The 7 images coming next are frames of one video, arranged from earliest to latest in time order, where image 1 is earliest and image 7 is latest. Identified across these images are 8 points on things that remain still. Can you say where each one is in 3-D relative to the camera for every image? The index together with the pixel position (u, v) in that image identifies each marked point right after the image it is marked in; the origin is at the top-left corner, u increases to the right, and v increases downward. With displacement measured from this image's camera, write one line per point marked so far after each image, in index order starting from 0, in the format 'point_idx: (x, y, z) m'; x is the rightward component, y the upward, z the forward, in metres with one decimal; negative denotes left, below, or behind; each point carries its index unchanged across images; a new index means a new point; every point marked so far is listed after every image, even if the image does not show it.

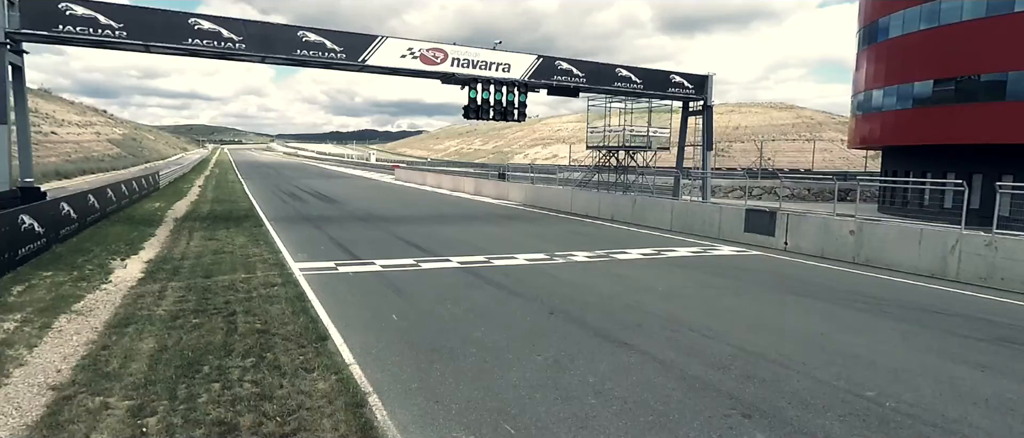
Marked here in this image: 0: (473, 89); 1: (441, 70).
0: (-1.0, +3.4, +14.2) m
1: (-1.8, +3.9, +13.8) m
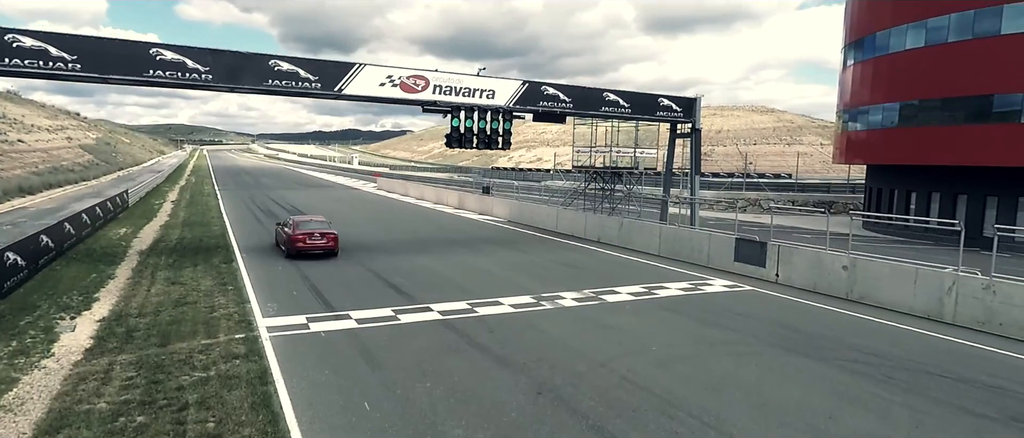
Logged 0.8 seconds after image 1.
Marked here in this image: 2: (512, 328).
0: (-1.4, +2.6, +13.6) m
1: (-2.2, +3.0, +13.2) m
2: (0.0, -1.8, +8.8) m
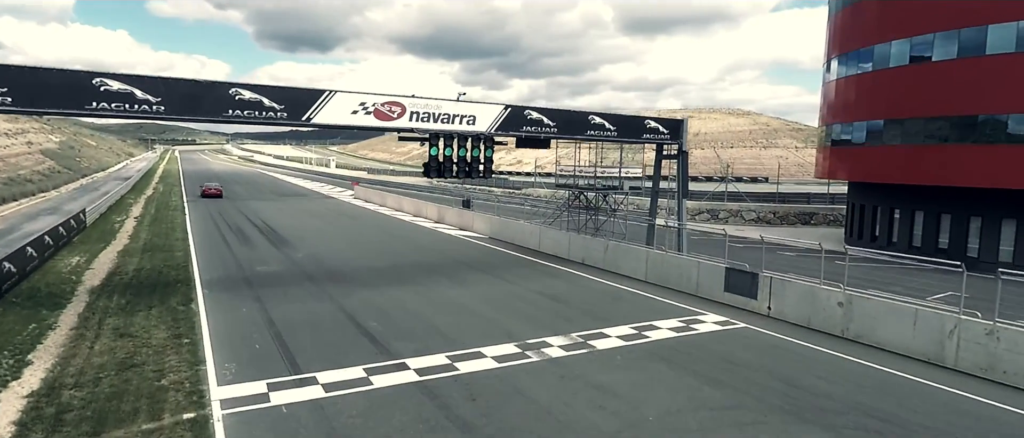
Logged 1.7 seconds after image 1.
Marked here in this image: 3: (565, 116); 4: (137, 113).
0: (-1.9, +1.7, +12.8) m
1: (-2.7, +2.2, +12.4) m
2: (-0.2, -2.6, +8.1) m
3: (+1.5, +2.8, +14.6) m
4: (-7.0, +2.0, +9.8) m
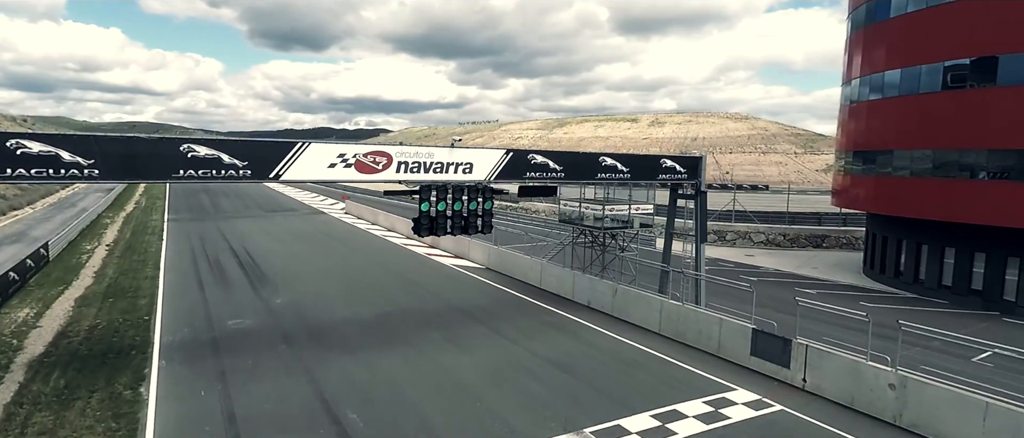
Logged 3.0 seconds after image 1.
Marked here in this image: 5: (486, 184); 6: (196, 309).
0: (-1.8, +0.4, +11.2) m
1: (-2.6, +0.8, +10.7) m
2: (-0.2, -4.0, +6.5) m
3: (+1.5, +1.5, +13.0) m
4: (-6.9, +0.6, +8.1) m
5: (-0.6, +0.8, +11.9) m
6: (-9.3, -2.7, +15.6) m
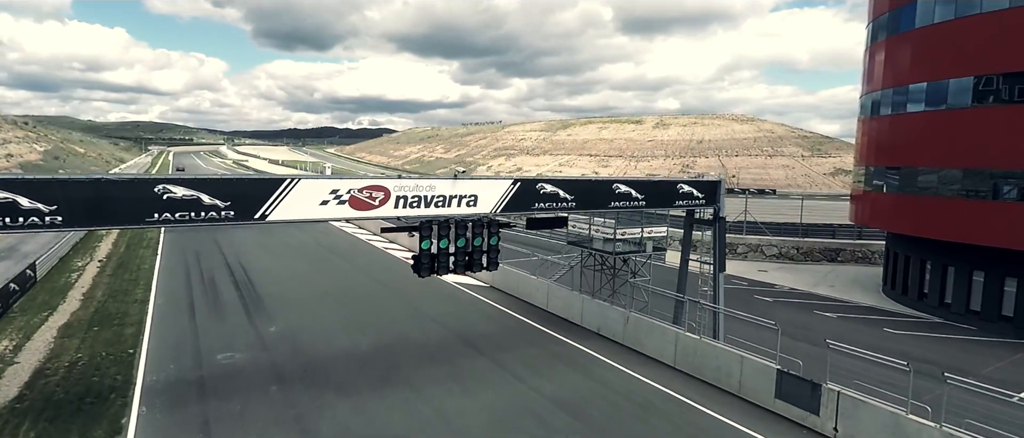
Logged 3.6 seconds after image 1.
0: (-1.7, -0.4, +10.3) m
1: (-2.5, +0.1, +9.9) m
2: (0.0, -4.8, +5.6) m
3: (+1.7, +0.7, +12.1) m
4: (-6.7, -0.1, +7.3) m
5: (-0.4, 0.0, +11.0) m
6: (-9.1, -3.4, +14.7) m
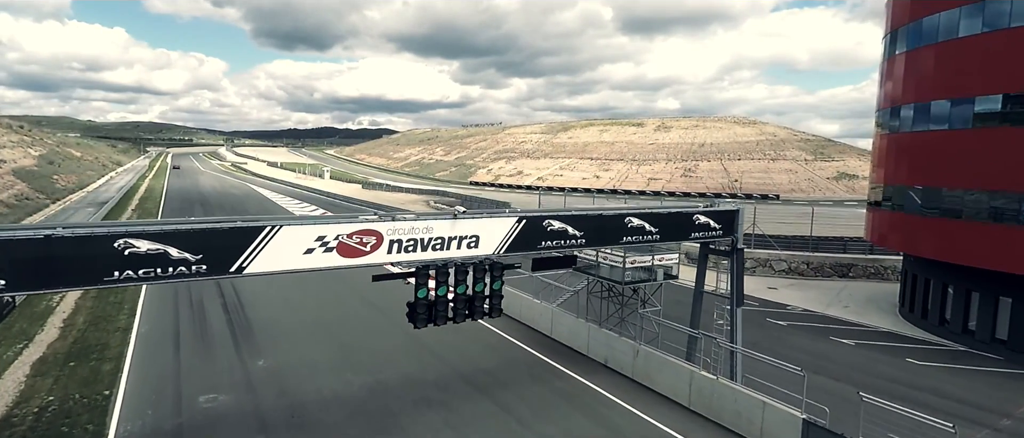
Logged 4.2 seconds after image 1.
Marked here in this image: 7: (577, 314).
0: (-1.6, -1.2, +9.4) m
1: (-2.4, -0.7, +8.9) m
2: (0.0, -5.6, +4.7) m
3: (+1.7, -0.1, +11.2) m
4: (-6.6, -0.9, +6.4) m
5: (-0.3, -0.8, +10.1) m
6: (-9.0, -4.2, +13.8) m
7: (+2.3, -3.3, +18.4) m
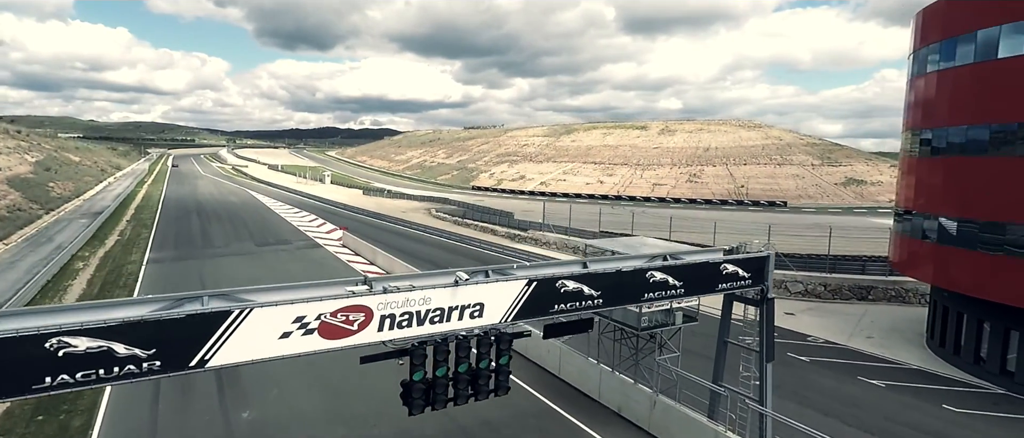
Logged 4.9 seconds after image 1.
0: (-1.4, -2.2, +8.2) m
1: (-2.2, -1.8, +7.7) m
2: (+0.2, -6.6, +3.4) m
3: (+1.9, -1.1, +9.9) m
4: (-6.5, -2.0, +5.2) m
5: (-0.2, -1.8, +8.9) m
6: (-8.8, -5.2, +12.6) m
7: (+2.4, -4.4, +17.1) m
